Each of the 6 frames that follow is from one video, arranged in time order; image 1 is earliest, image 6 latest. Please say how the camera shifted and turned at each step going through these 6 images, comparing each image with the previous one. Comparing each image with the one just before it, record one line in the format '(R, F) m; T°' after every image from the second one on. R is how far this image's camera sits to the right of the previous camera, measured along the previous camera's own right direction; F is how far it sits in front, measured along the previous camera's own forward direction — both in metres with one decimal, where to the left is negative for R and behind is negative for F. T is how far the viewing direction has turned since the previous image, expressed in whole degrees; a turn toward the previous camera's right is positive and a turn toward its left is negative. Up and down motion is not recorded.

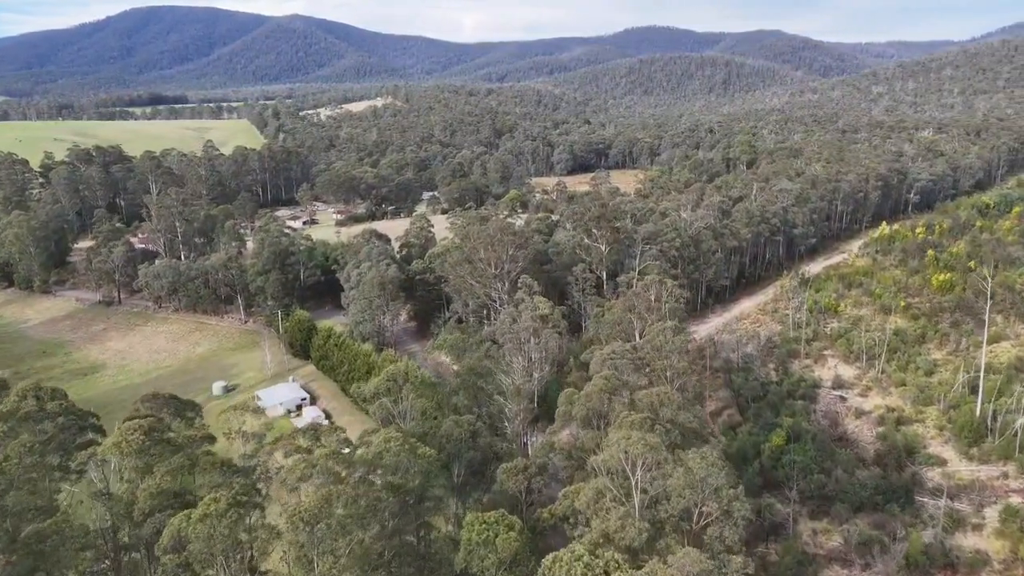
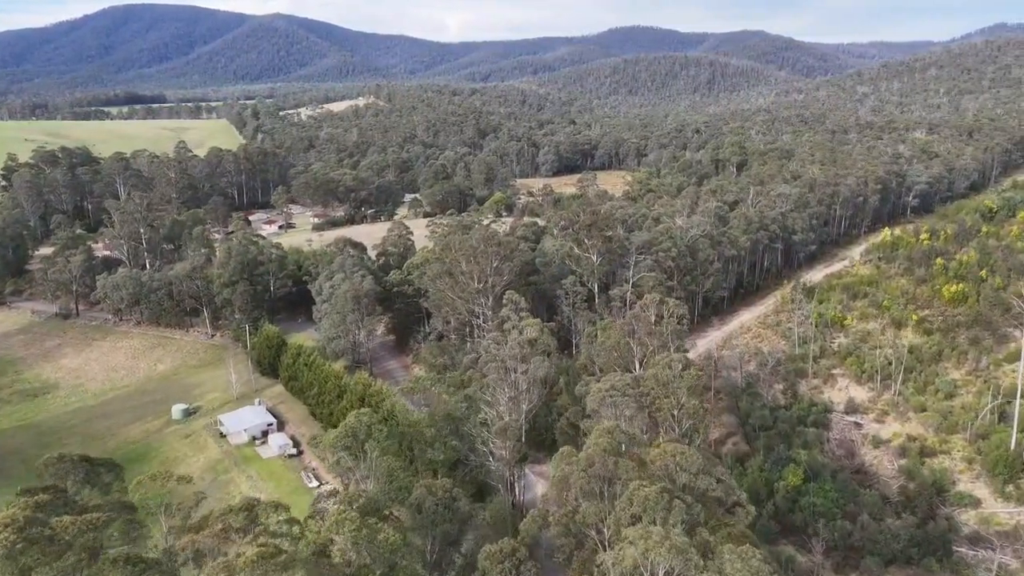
(+0.1, +3.3) m; +1°
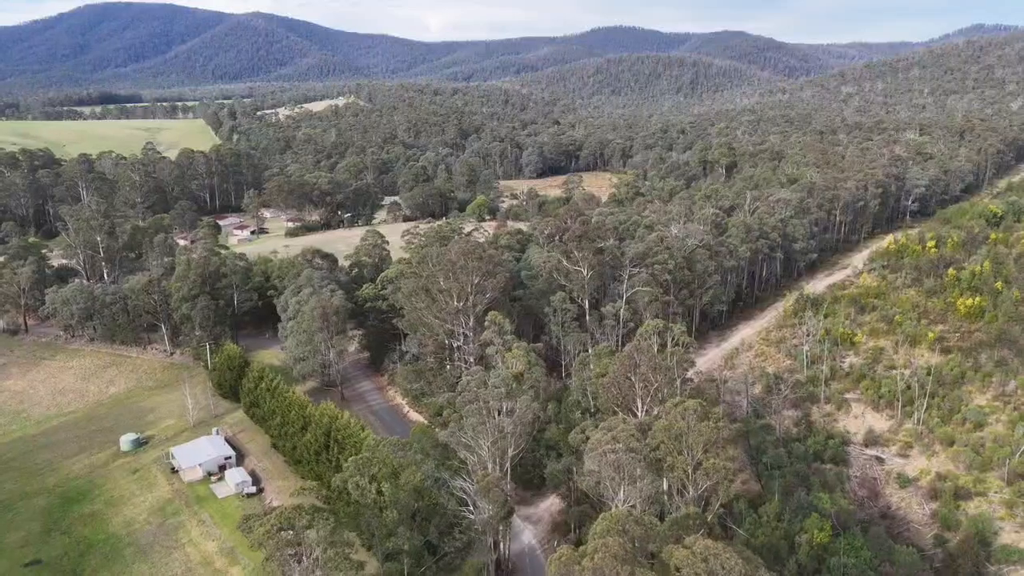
(+0.1, +3.6) m; +1°
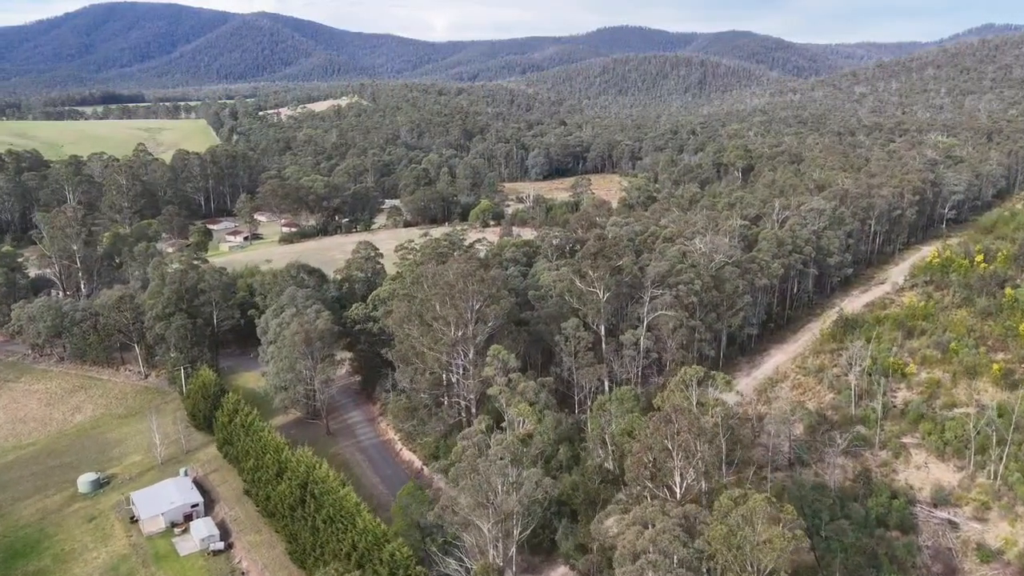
(-0.1, +4.4) m; 0°
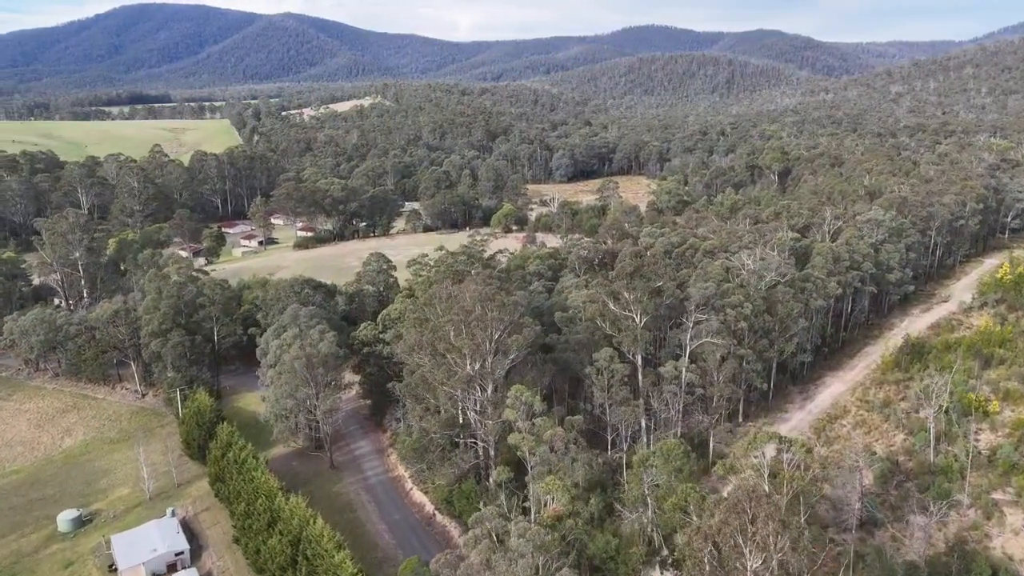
(-0.1, +3.8) m; -2°
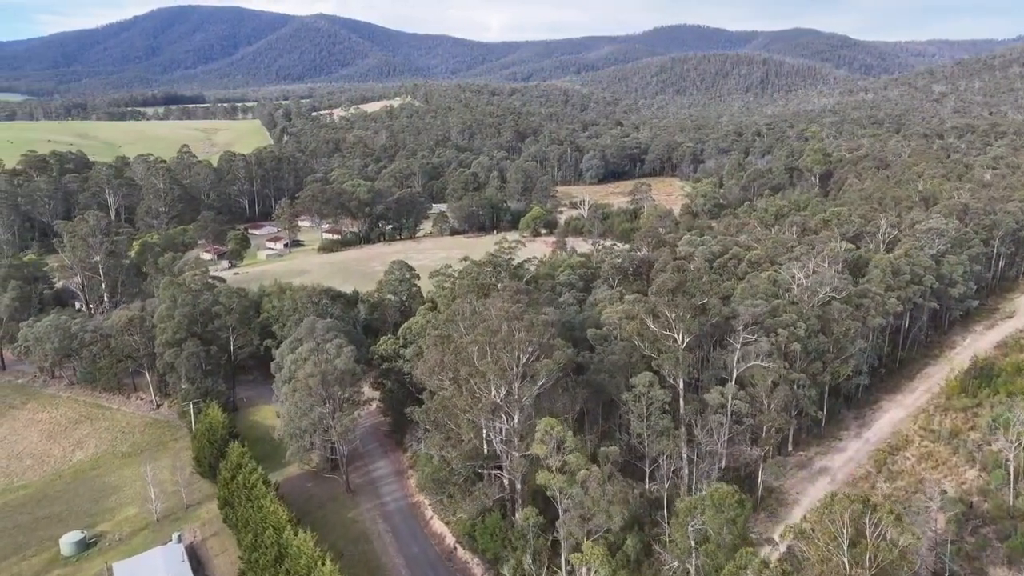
(-0.1, +2.4) m; -2°
